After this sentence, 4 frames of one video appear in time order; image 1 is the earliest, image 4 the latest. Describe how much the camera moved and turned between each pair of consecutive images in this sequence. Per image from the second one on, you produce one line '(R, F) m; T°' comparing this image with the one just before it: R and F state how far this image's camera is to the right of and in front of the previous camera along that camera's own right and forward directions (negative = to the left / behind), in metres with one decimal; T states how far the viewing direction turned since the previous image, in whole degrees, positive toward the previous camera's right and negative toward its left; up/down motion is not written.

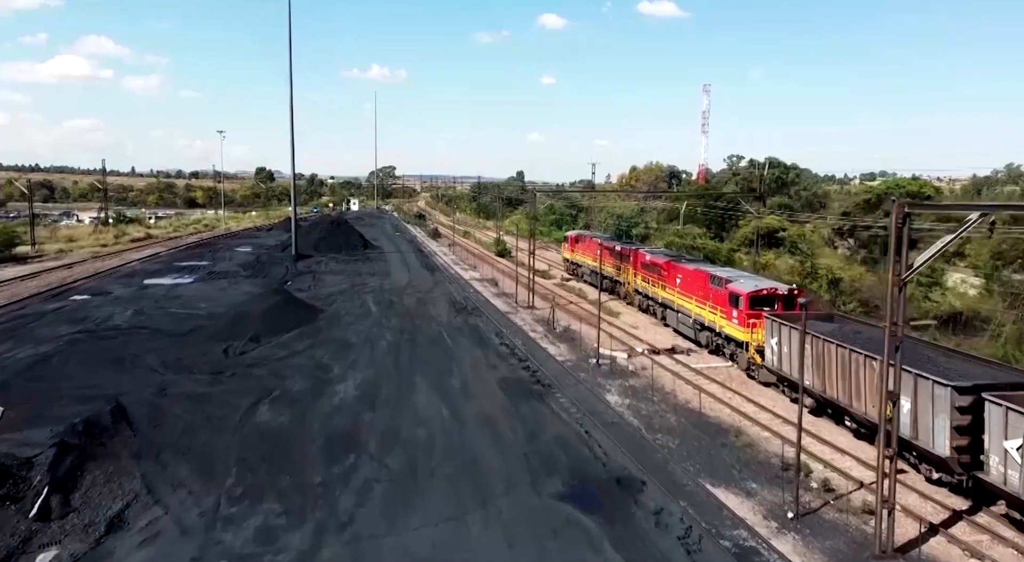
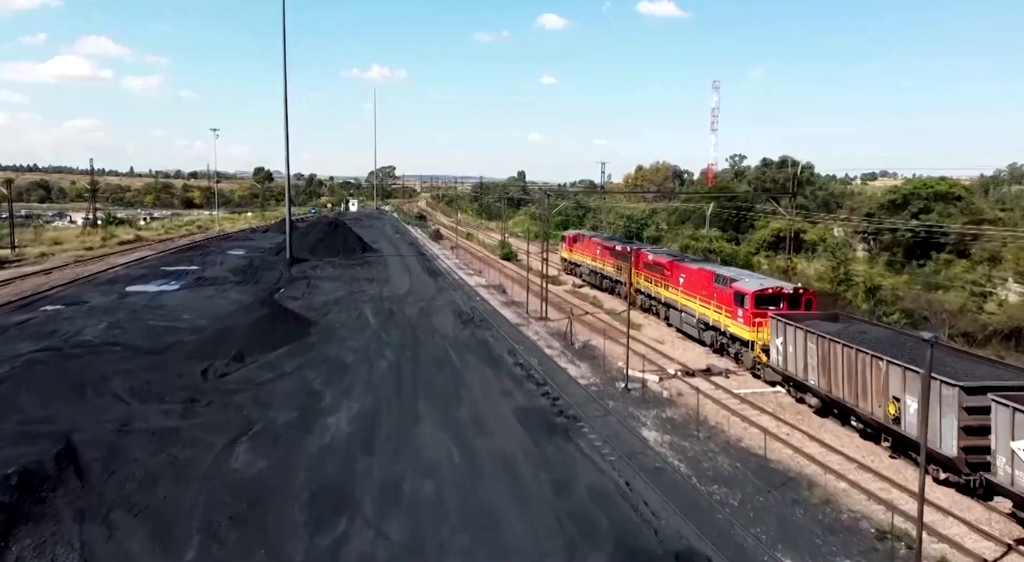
(-0.5, +3.1) m; 0°
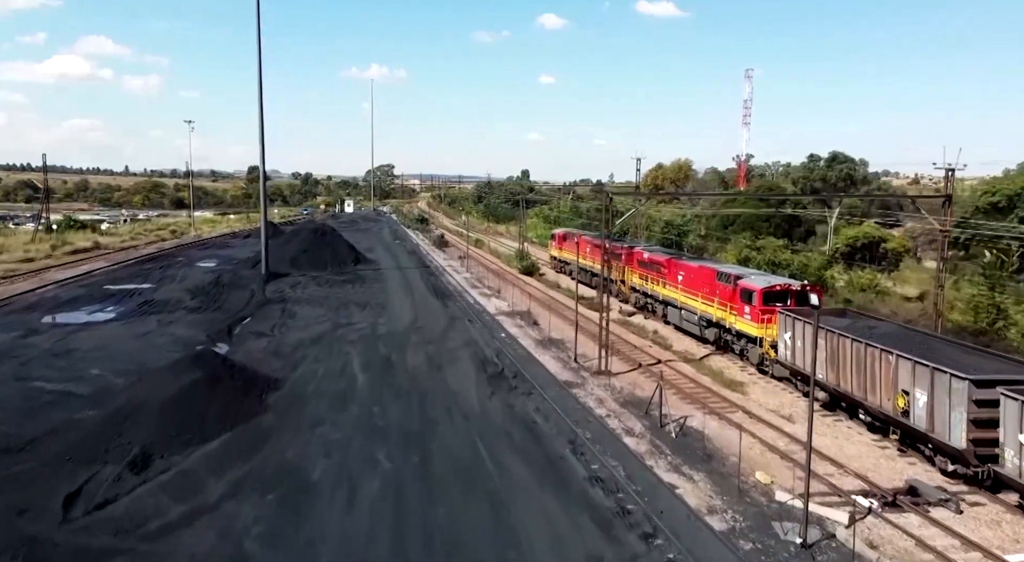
(-1.6, +9.8) m; 0°
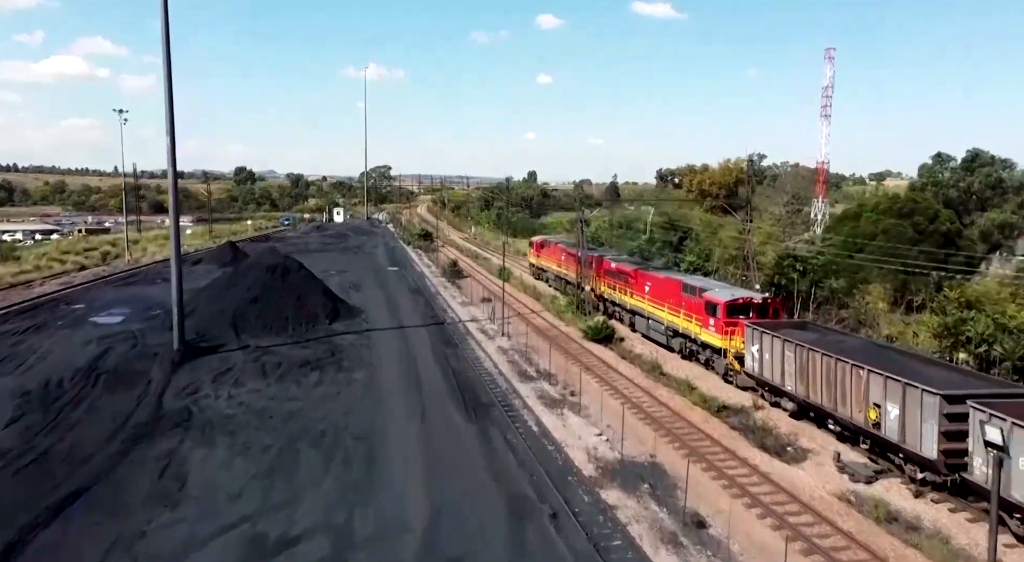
(-3.0, +18.1) m; 0°
